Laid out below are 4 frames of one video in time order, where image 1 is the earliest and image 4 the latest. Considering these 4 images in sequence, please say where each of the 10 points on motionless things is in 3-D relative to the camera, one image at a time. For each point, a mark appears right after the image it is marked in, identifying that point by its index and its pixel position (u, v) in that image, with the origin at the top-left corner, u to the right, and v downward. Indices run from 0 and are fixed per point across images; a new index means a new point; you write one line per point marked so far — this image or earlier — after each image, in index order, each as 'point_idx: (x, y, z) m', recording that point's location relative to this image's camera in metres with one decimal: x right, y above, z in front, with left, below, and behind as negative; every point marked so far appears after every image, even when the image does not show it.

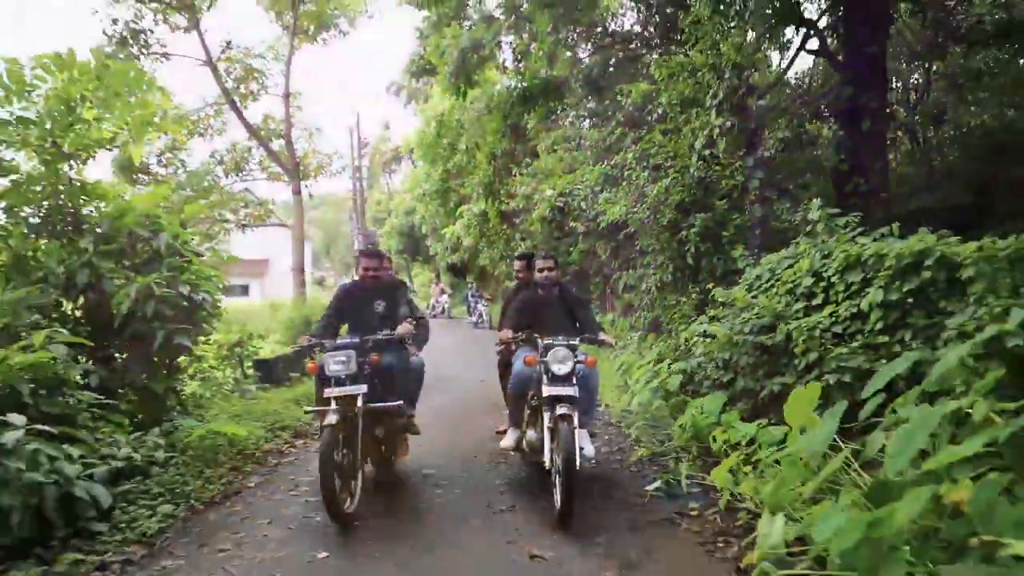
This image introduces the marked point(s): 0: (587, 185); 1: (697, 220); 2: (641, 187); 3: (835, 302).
0: (+1.1, +1.6, +11.8) m
1: (+2.2, +0.8, +9.4) m
2: (+1.7, +1.3, +10.4) m
3: (+2.5, -0.1, +6.0) m
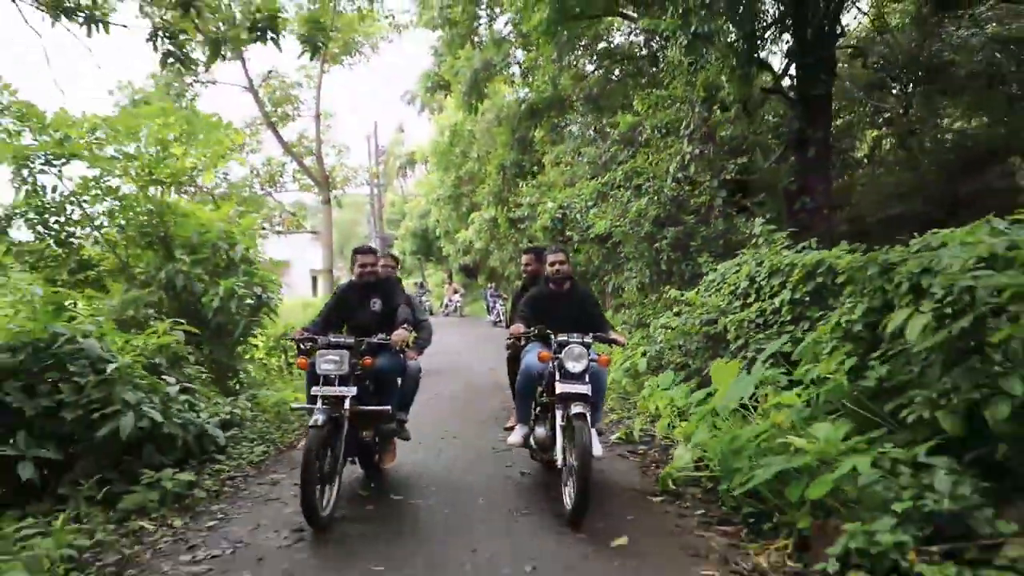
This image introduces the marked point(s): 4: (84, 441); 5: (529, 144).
0: (+1.2, +1.5, +13.6) m
1: (+2.2, +0.8, +11.2) m
2: (+1.8, +1.3, +12.2) m
3: (+2.5, -0.1, +7.8) m
4: (-2.9, -1.0, +5.3) m
5: (+0.4, +3.5, +18.8) m
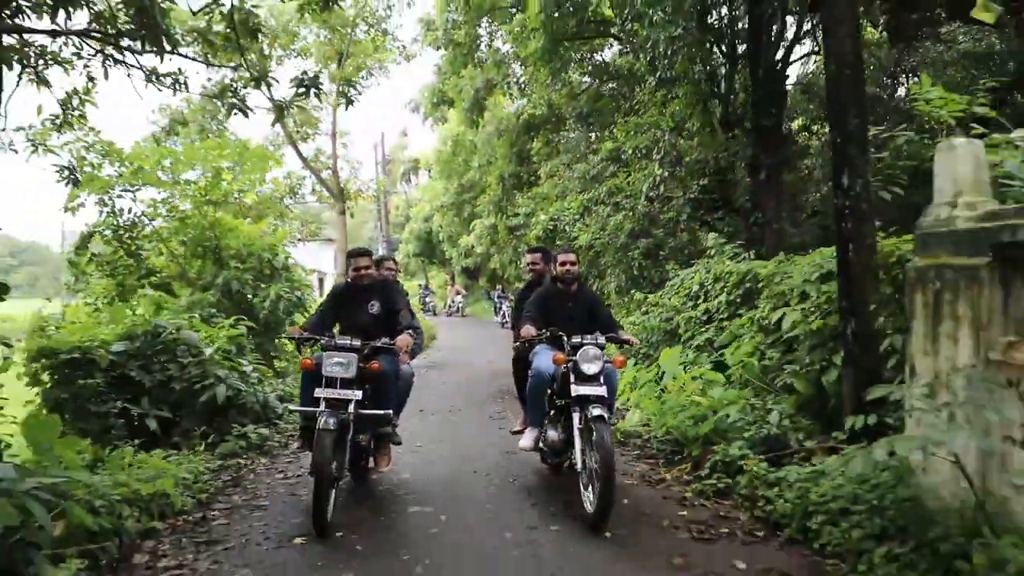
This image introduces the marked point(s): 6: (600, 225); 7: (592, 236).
0: (+1.2, +1.5, +15.5) m
1: (+2.1, +0.7, +13.1) m
2: (+1.7, +1.3, +14.1) m
3: (+2.4, -0.1, +9.7) m
4: (-3.0, -1.1, +7.2) m
5: (+0.4, +3.4, +20.6) m
6: (+1.6, +1.1, +14.1) m
7: (+1.4, +0.9, +14.1) m
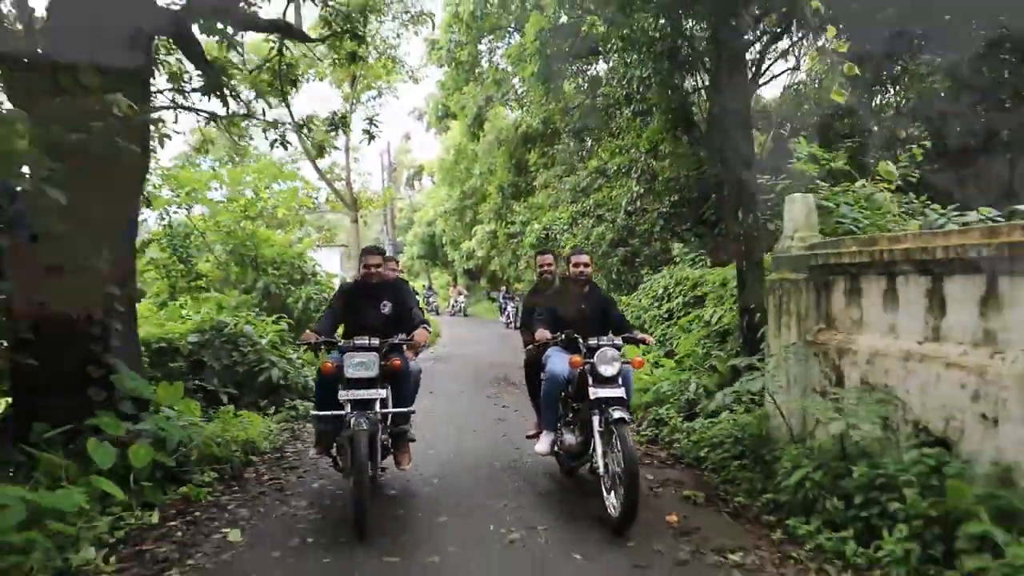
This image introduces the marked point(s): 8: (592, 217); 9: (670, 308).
0: (+1.1, +1.5, +17.4) m
1: (+2.1, +0.7, +15.0) m
2: (+1.6, +1.2, +15.9) m
3: (+2.3, -0.2, +11.6) m
4: (-3.1, -1.1, +9.1) m
5: (+0.3, +3.4, +22.5) m
6: (+1.5, +1.1, +16.0) m
7: (+1.3, +0.9, +16.0) m
8: (+1.6, +1.4, +16.0) m
9: (+2.3, -0.3, +11.3) m
